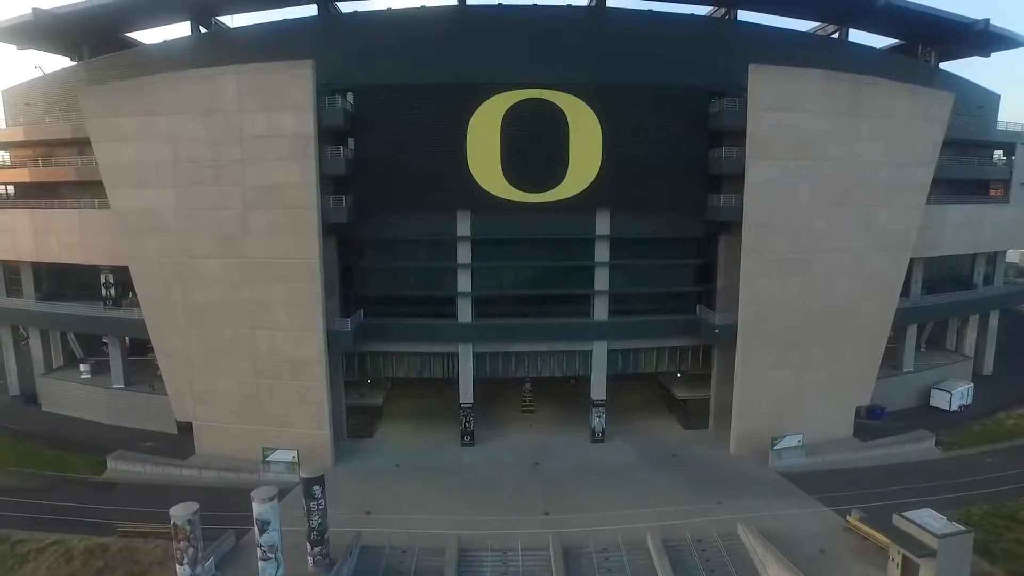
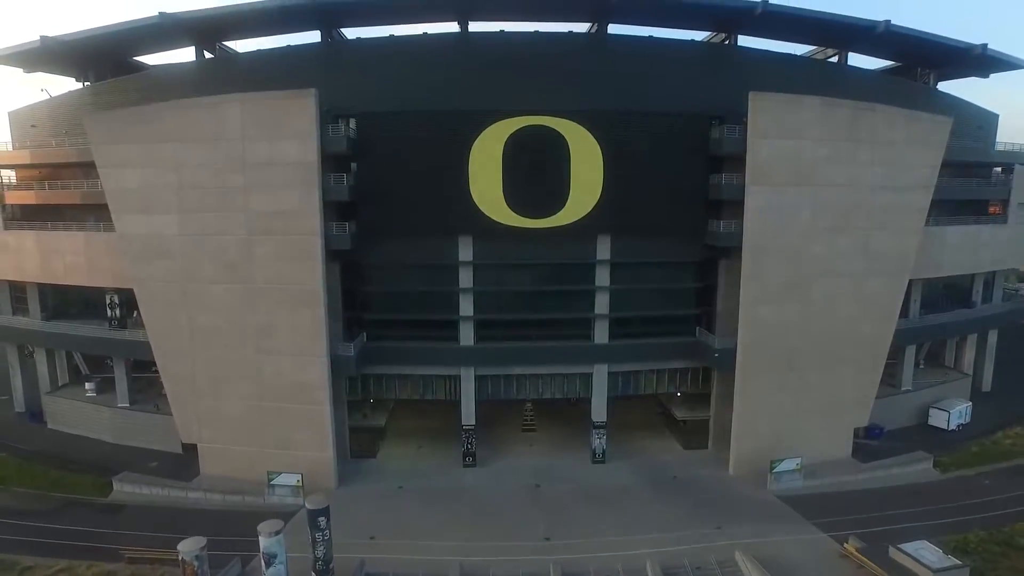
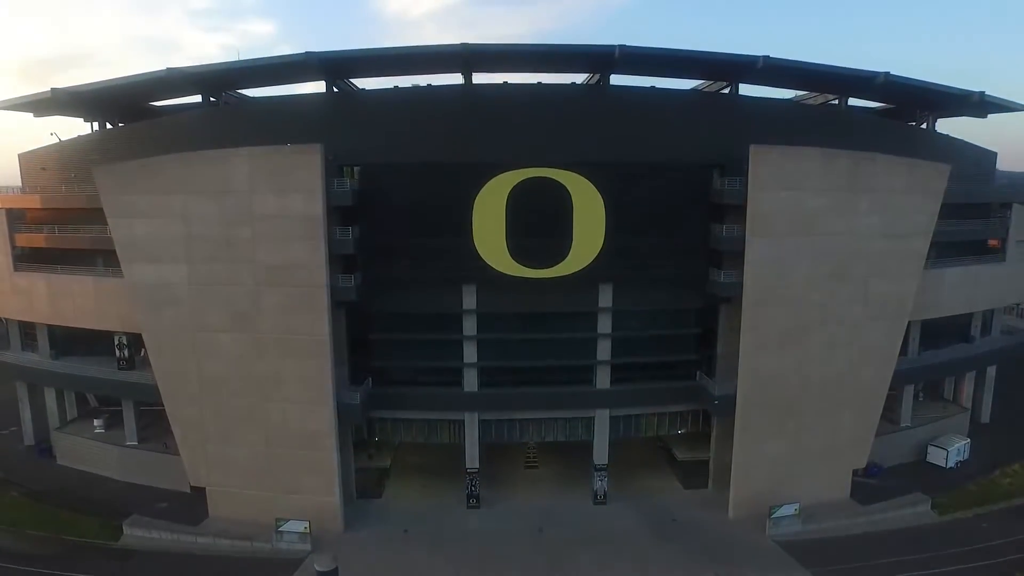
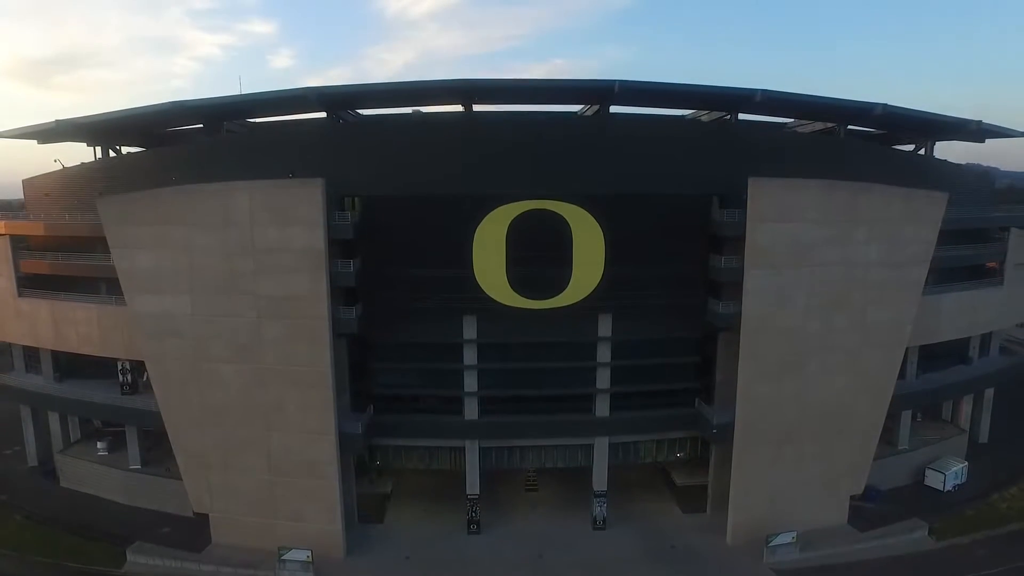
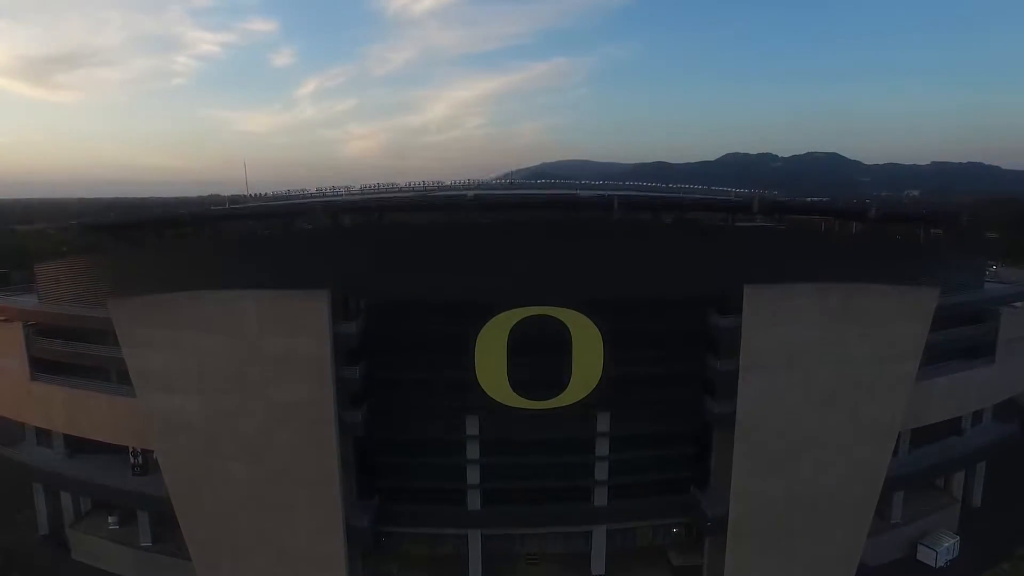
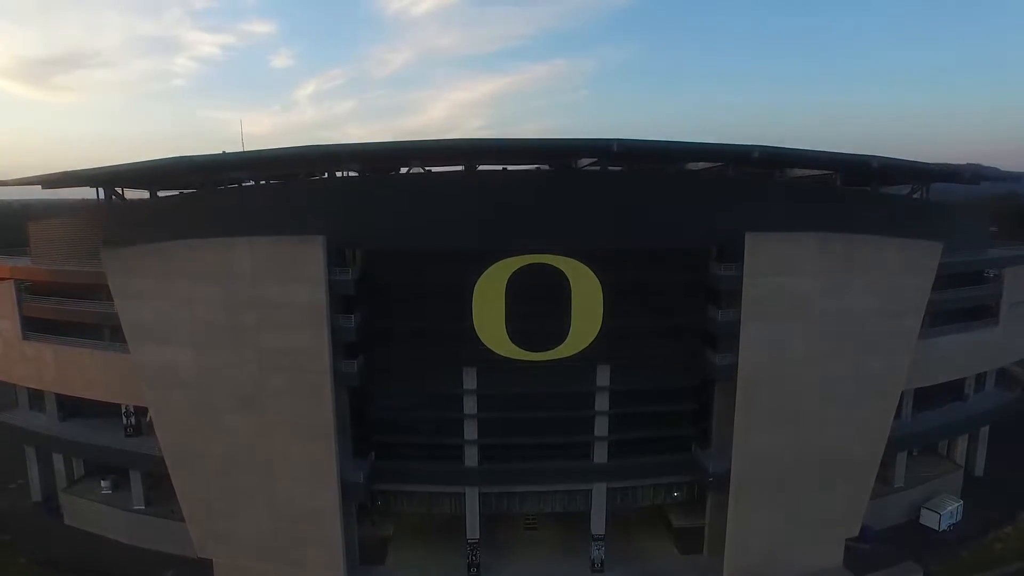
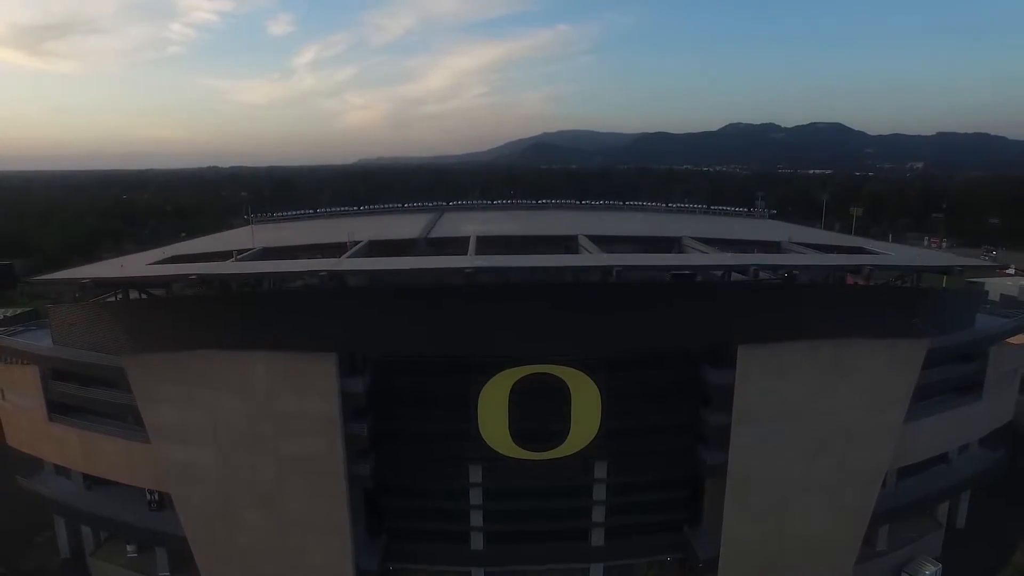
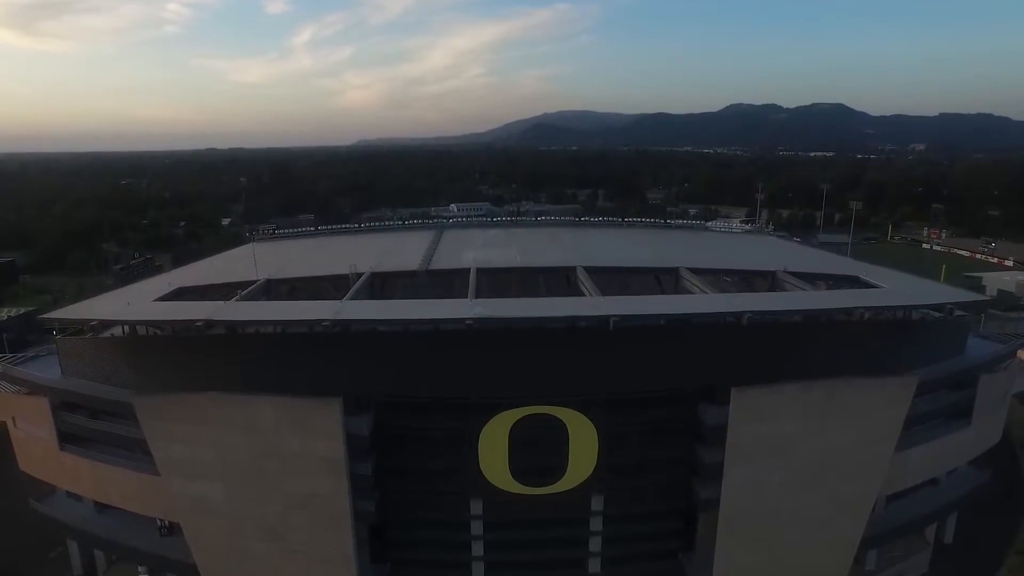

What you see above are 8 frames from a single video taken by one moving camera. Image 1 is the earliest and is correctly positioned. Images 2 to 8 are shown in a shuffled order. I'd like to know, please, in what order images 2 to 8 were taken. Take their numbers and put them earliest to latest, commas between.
2, 3, 4, 6, 5, 7, 8
